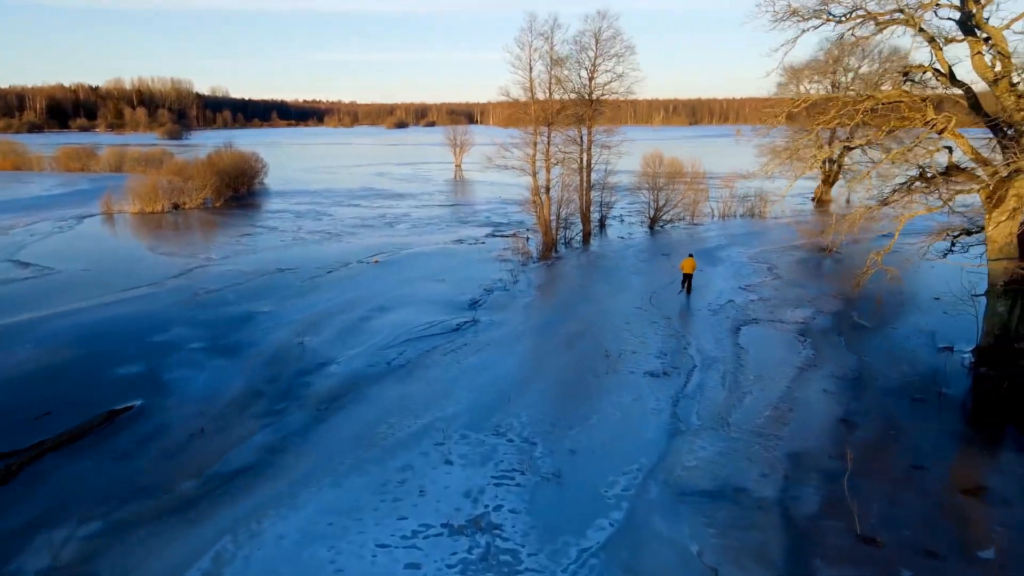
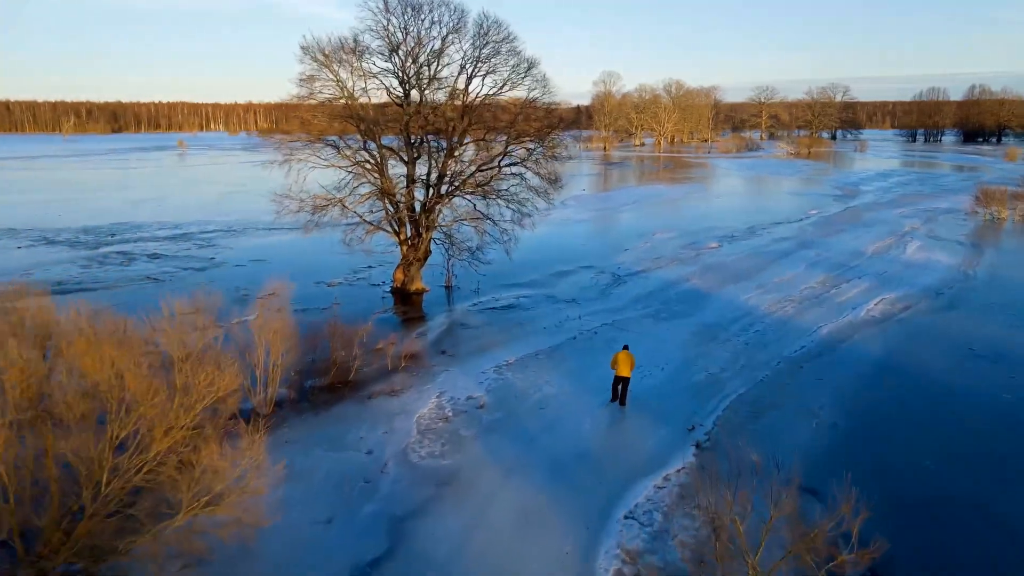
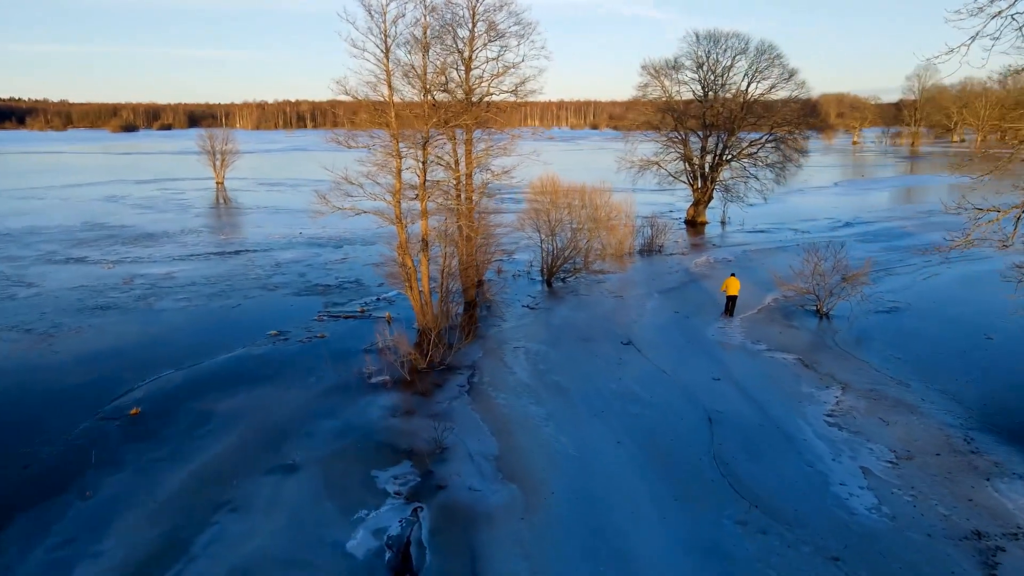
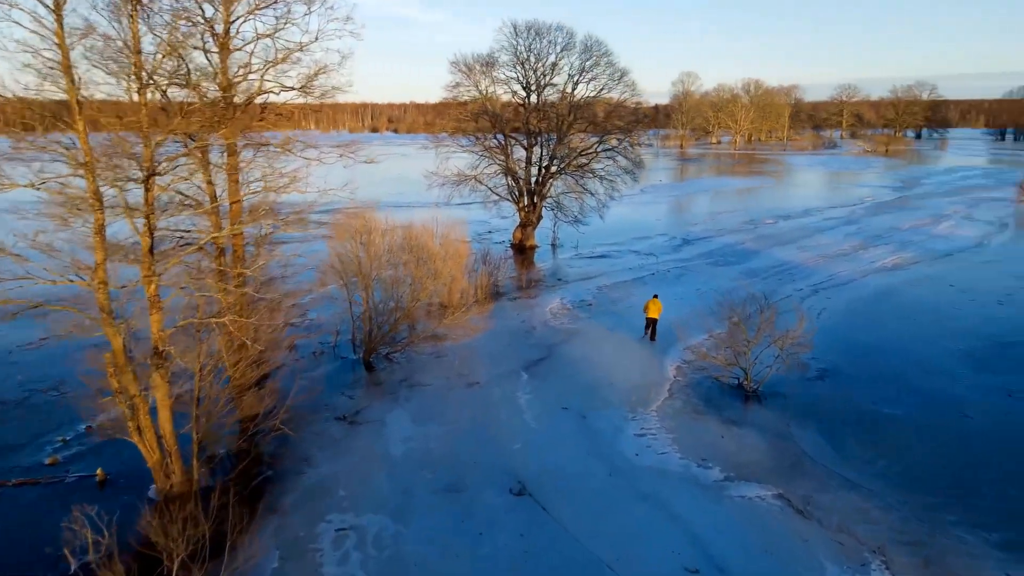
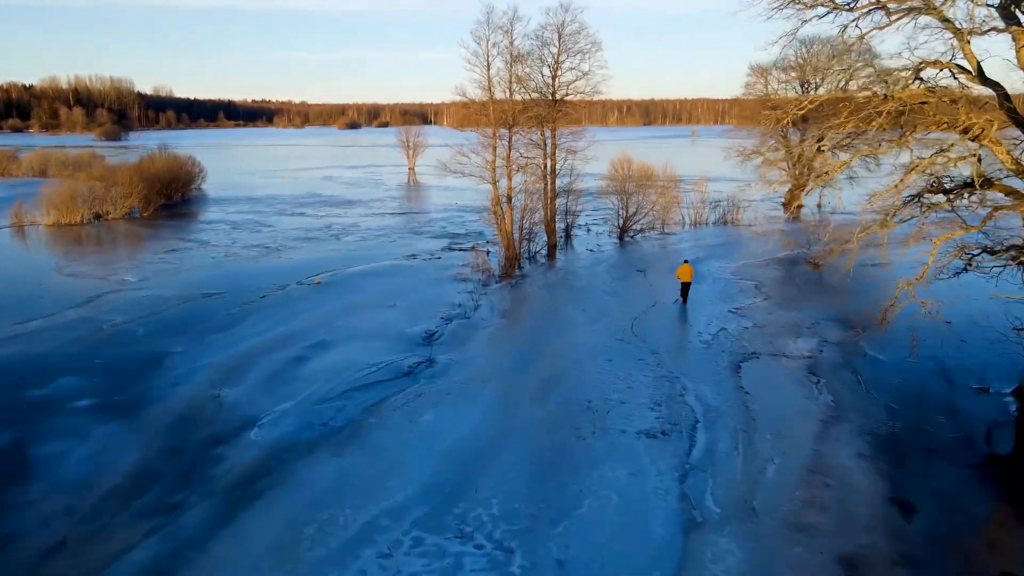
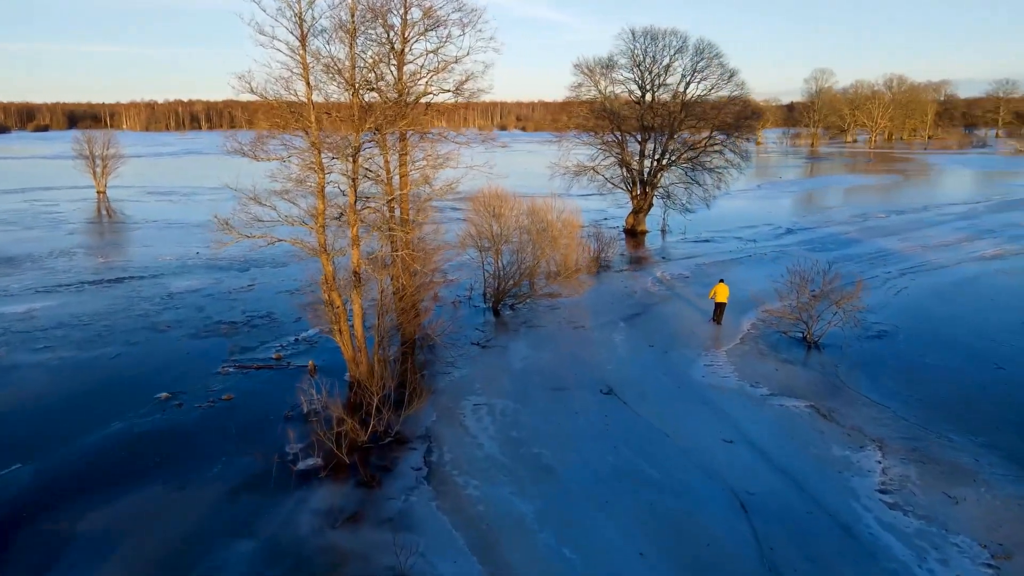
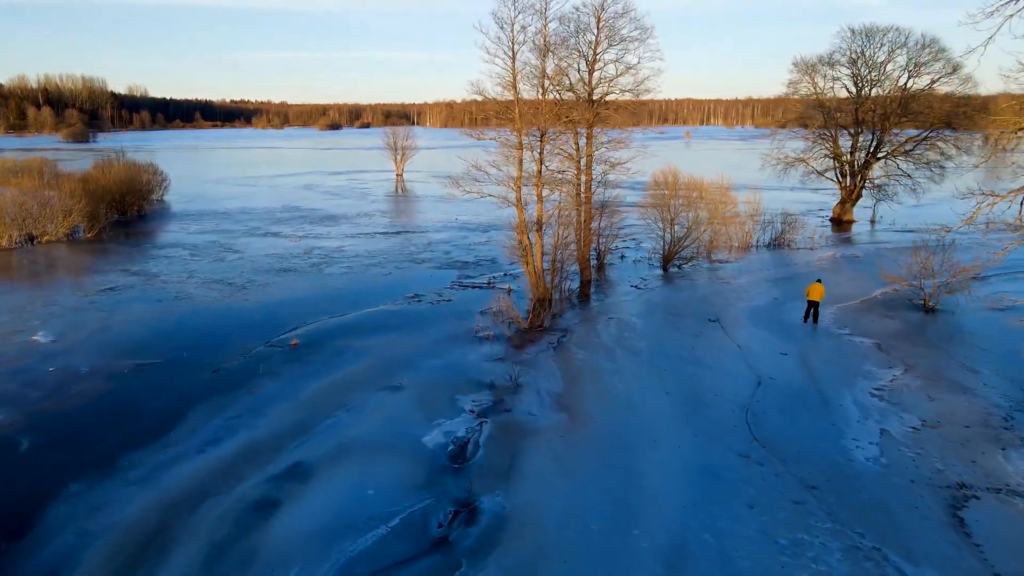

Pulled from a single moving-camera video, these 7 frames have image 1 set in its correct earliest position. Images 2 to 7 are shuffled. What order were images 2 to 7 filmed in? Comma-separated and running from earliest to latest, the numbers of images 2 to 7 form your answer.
5, 7, 3, 6, 4, 2
